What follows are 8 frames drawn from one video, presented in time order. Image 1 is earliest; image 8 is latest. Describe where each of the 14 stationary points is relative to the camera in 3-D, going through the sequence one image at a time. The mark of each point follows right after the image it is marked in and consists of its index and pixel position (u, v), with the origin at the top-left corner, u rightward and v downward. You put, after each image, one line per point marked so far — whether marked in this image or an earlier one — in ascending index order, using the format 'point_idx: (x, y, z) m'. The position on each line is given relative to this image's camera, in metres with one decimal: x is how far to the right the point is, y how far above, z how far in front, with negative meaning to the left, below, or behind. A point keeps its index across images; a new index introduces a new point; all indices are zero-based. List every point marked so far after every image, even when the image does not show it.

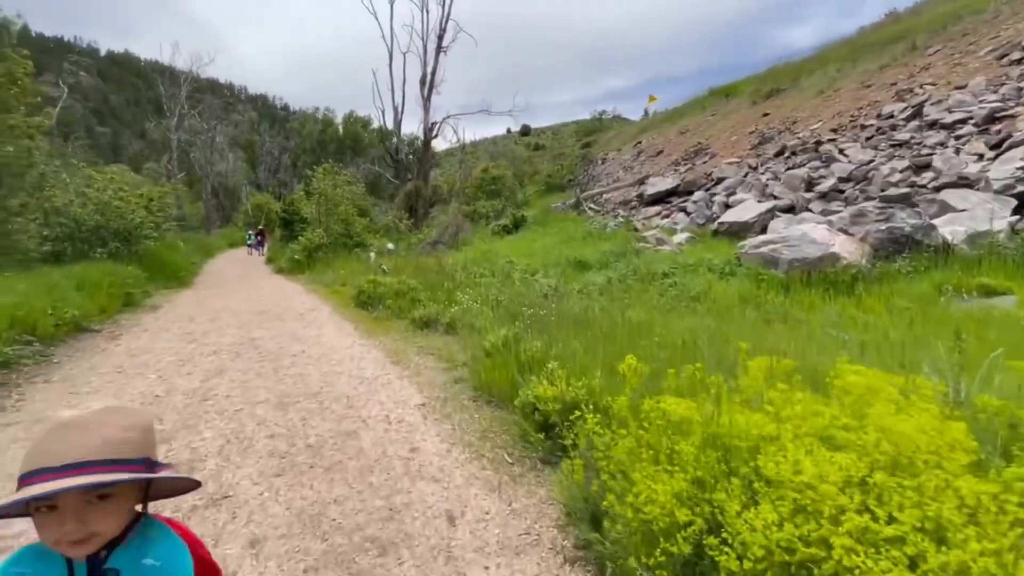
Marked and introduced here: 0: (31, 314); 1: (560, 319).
0: (-6.4, -0.4, +6.4) m
1: (+0.7, -0.5, +7.4) m
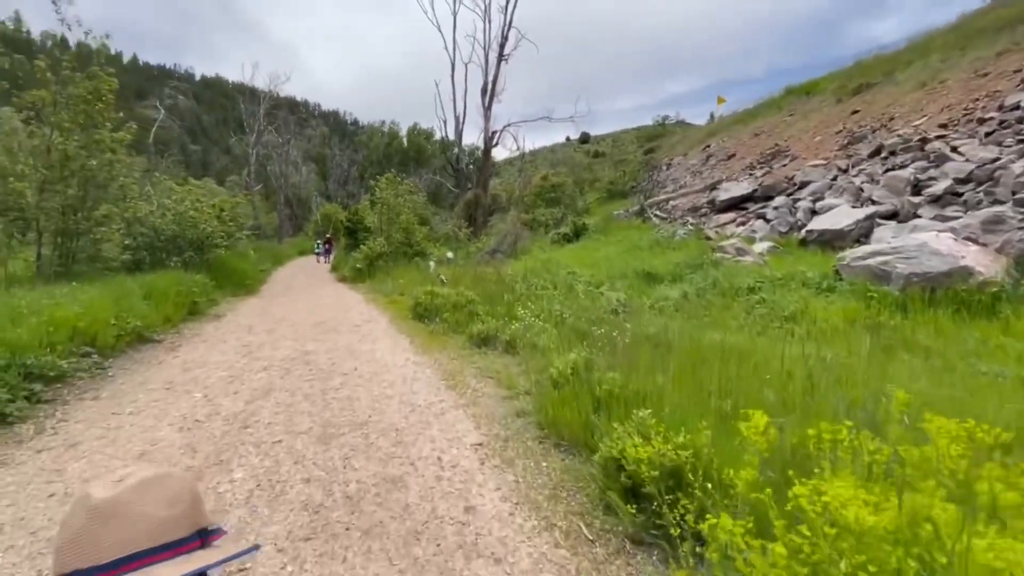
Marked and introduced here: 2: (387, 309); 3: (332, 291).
0: (-5.5, -0.5, +6.3) m
1: (+1.7, -0.7, +6.5) m
2: (-3.1, -0.5, +12.1) m
3: (-6.0, -0.1, +16.1) m
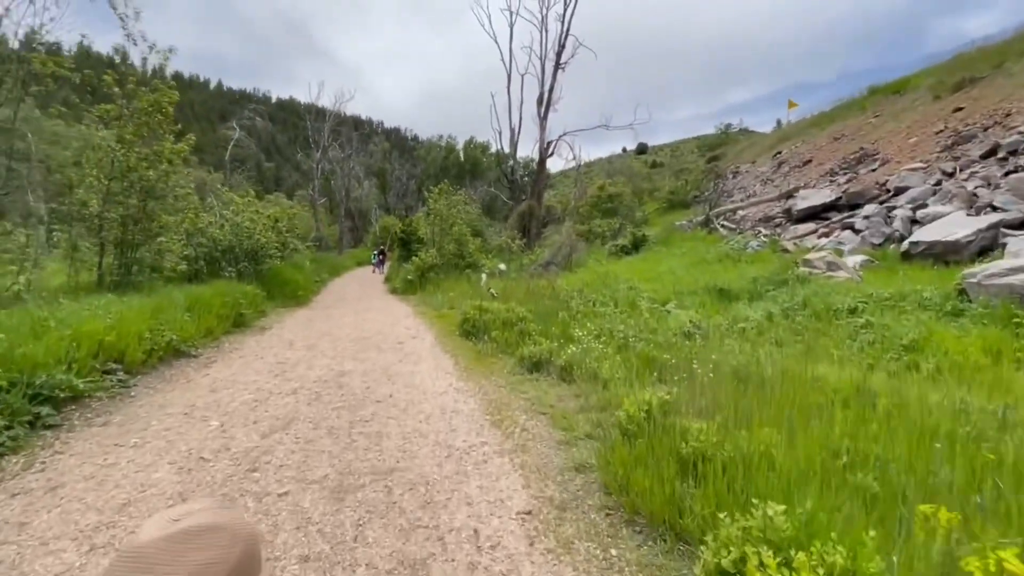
0: (-4.8, -0.7, +6.0) m
1: (+2.3, -1.0, +5.4) m
2: (-1.8, -0.9, +11.4) m
3: (-4.3, -0.5, +15.8) m
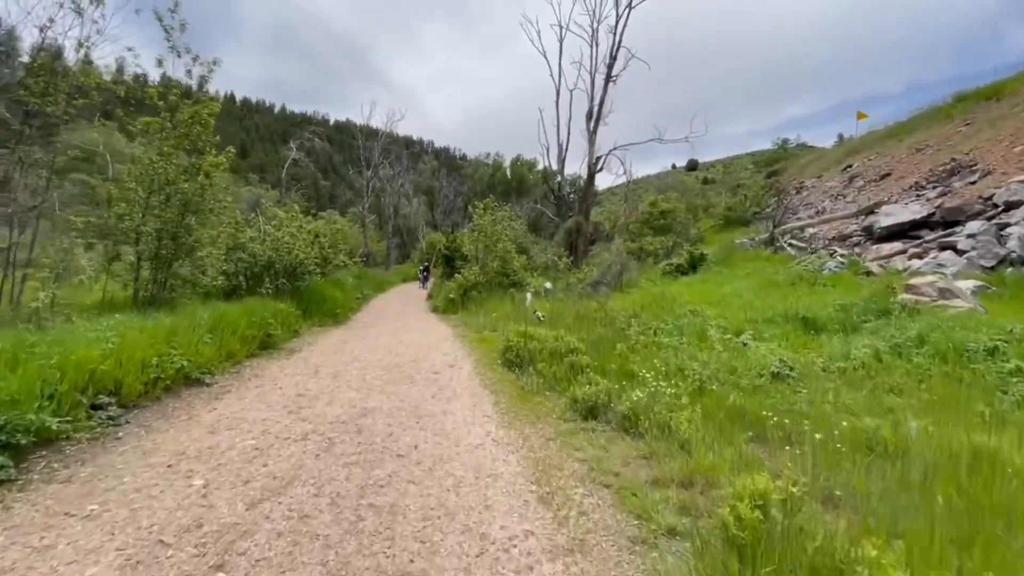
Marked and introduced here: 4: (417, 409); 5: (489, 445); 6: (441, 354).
0: (-4.3, -0.9, +5.3) m
1: (+2.8, -1.3, +4.0) m
2: (-0.8, -1.3, +10.4) m
3: (-2.8, -1.1, +15.0) m
4: (-1.2, -1.5, +6.1) m
5: (-0.2, -1.6, +5.0) m
6: (-1.5, -1.4, +9.8) m
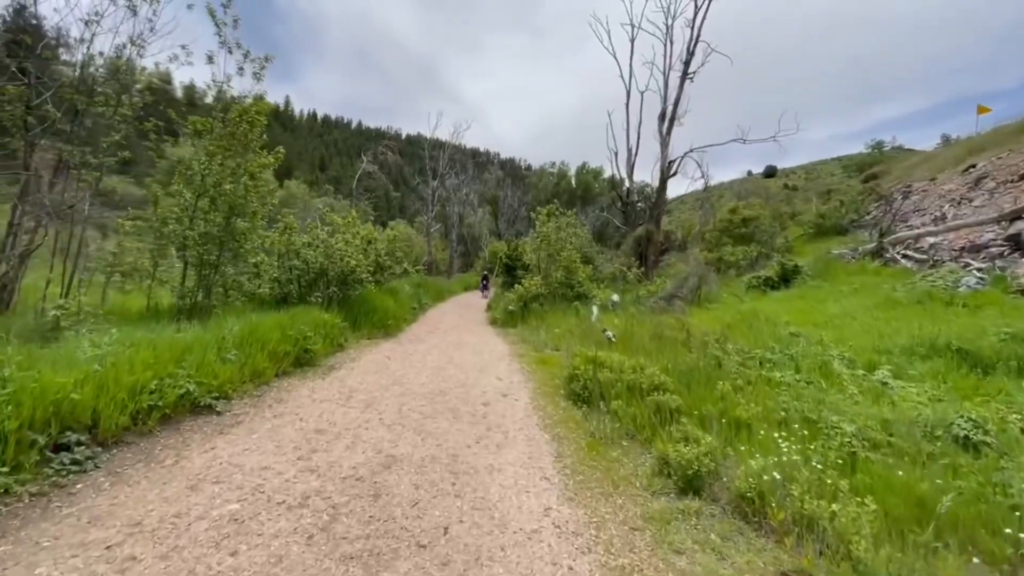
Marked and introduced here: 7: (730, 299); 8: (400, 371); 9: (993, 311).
0: (-3.7, -1.0, +4.4) m
1: (+3.1, -1.5, +2.1) m
2: (+0.4, -1.6, +9.0) m
3: (-1.0, -1.4, +13.7) m
4: (-0.5, -1.7, +4.7) m
5: (+0.3, -1.8, +3.5) m
6: (-0.3, -1.6, +8.4) m
7: (+8.6, -0.4, +19.0) m
8: (-2.0, -1.5, +8.7) m
9: (+10.8, -0.5, +10.7) m
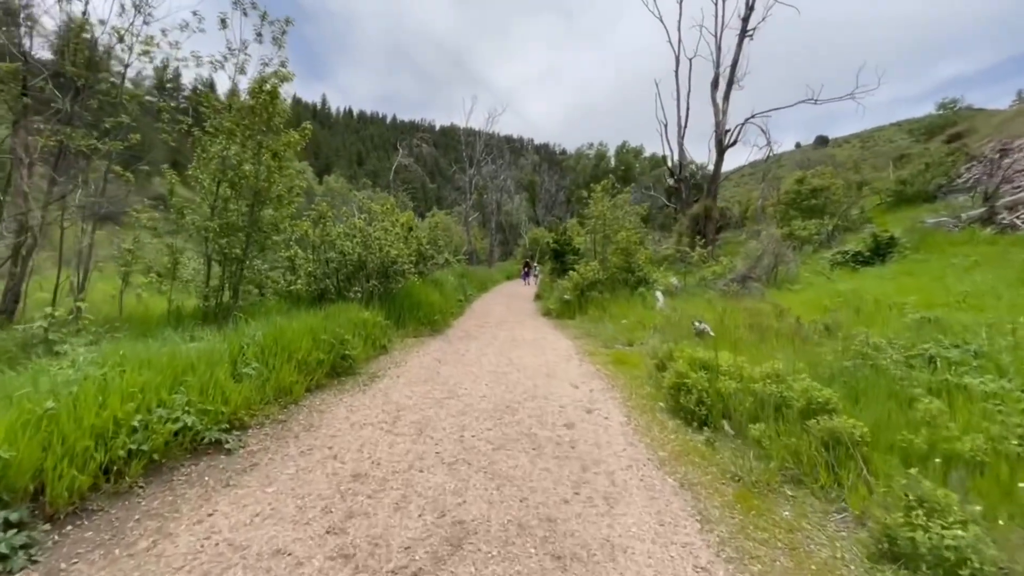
0: (-2.9, -1.0, +3.0) m
1: (+3.7, -1.4, +0.3) m
2: (+1.6, -1.4, +7.3) m
3: (+0.5, -1.1, +12.2) m
4: (+0.3, -1.6, +3.2) m
5: (+1.0, -1.7, +1.9) m
6: (+0.8, -1.4, +6.9) m
7: (+10.5, +0.4, +16.6) m
8: (-0.9, -1.4, +7.2) m
9: (+12.0, +0.1, +8.2) m
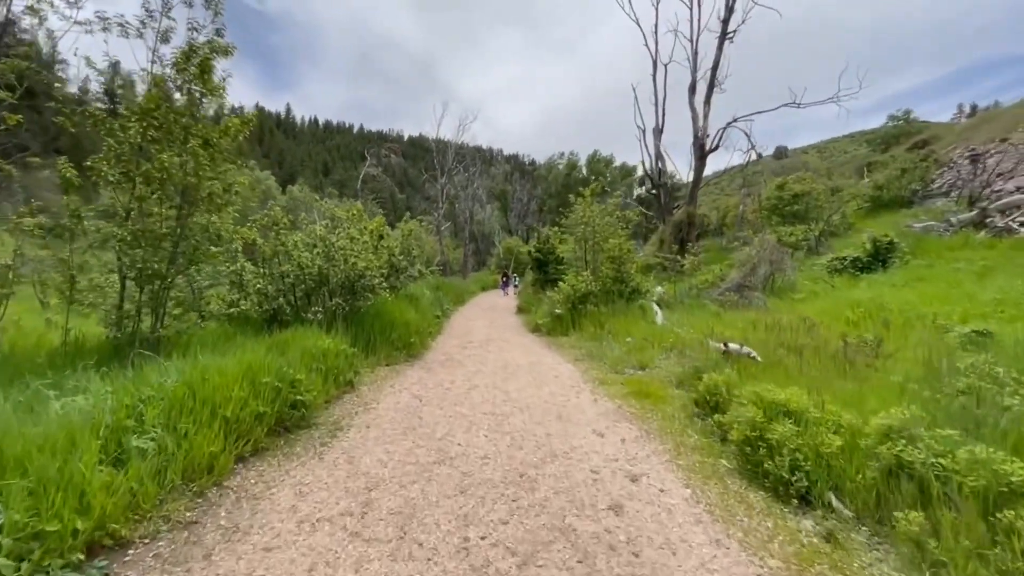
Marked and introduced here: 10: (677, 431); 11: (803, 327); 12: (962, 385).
0: (-2.6, -1.2, +1.3) m
1: (+4.2, -1.4, -1.1) m
2: (+1.6, -1.6, +5.8) m
3: (+0.3, -1.5, +10.6) m
4: (+0.6, -1.8, +1.6) m
5: (+1.4, -1.8, +0.3) m
6: (+0.9, -1.6, +5.3) m
7: (+10.0, +0.1, +15.7) m
8: (-0.8, -1.6, +5.6) m
9: (+11.9, 0.0, +7.4) m
10: (+1.8, -1.6, +5.4) m
11: (+5.7, -0.8, +9.6) m
12: (+4.4, -0.9, +4.7) m
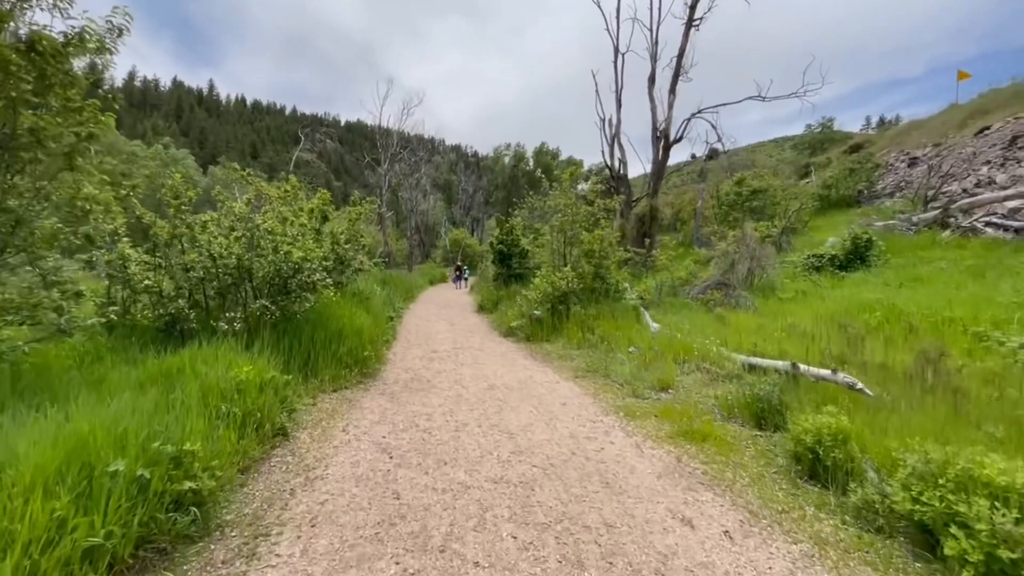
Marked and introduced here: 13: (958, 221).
0: (-1.8, -1.3, -1.0) m
1: (+5.3, -1.6, -2.5) m
2: (+1.9, -1.7, +4.0) m
3: (-0.1, -1.4, +8.6) m
4: (+1.4, -1.9, -0.3) m
5: (+2.3, -2.0, -1.5) m
6: (+1.2, -1.7, +3.4) m
7: (+8.9, +0.1, +14.8) m
8: (-0.5, -1.7, +3.4) m
9: (+11.9, -0.1, +6.8) m
10: (+2.1, -1.7, +3.6) m
11: (+5.5, -0.8, +8.2) m
12: (+4.8, -1.0, +3.2) m
13: (+16.8, +2.6, +17.9) m
